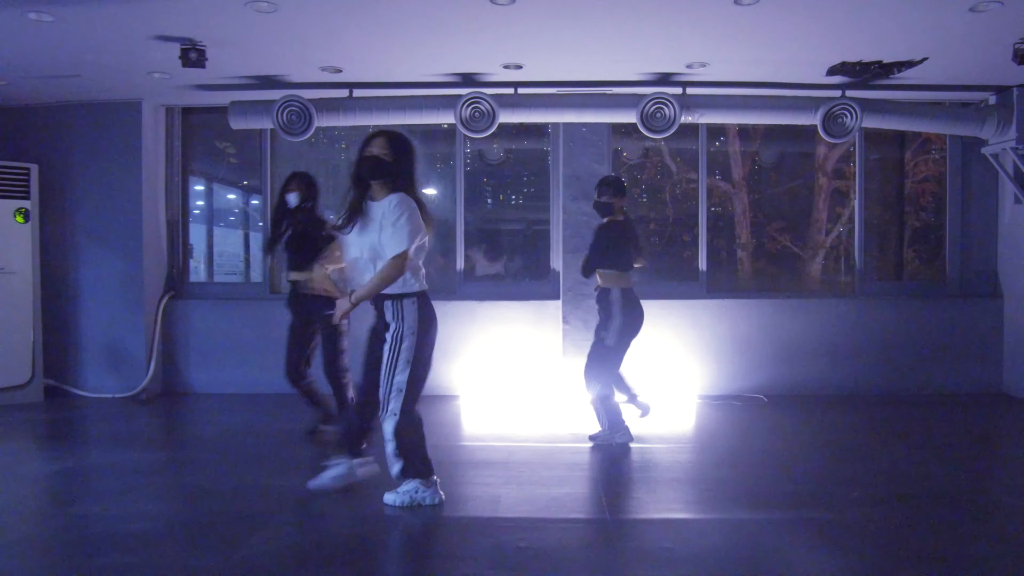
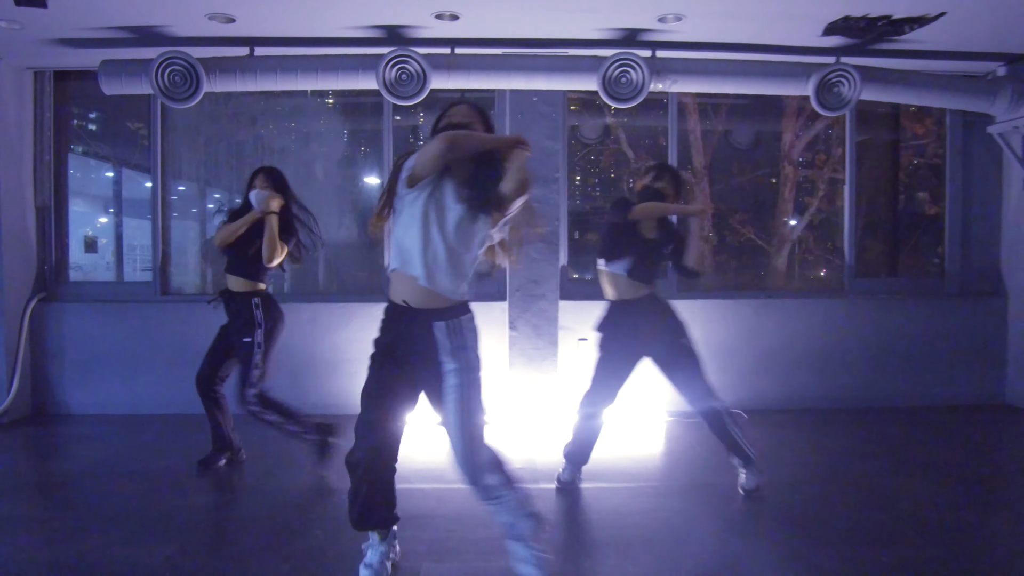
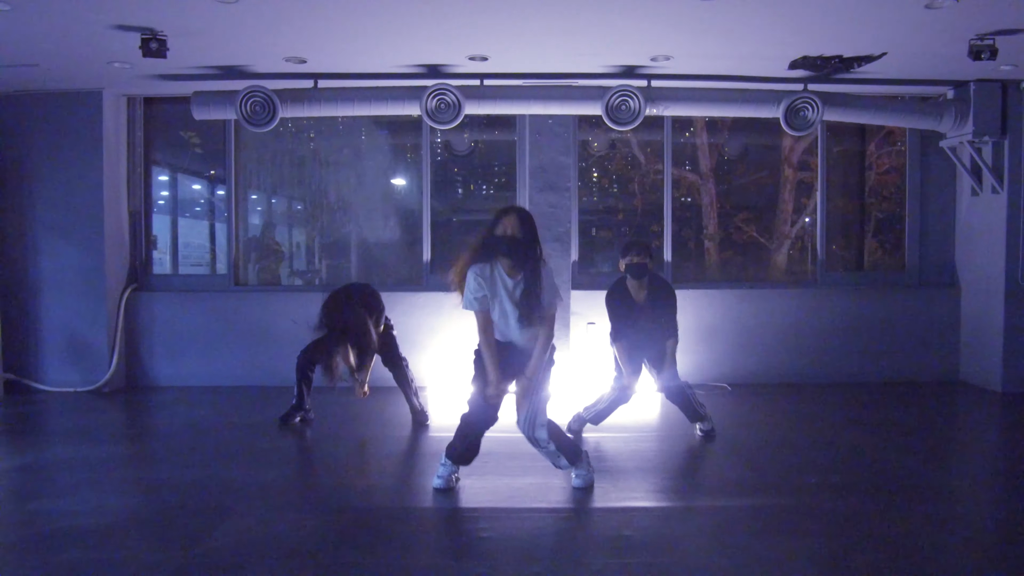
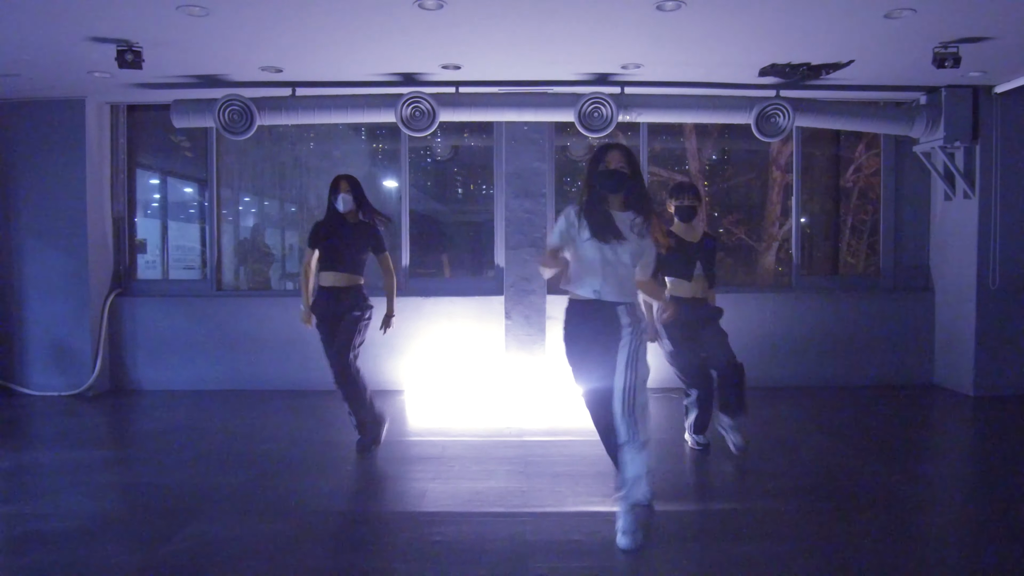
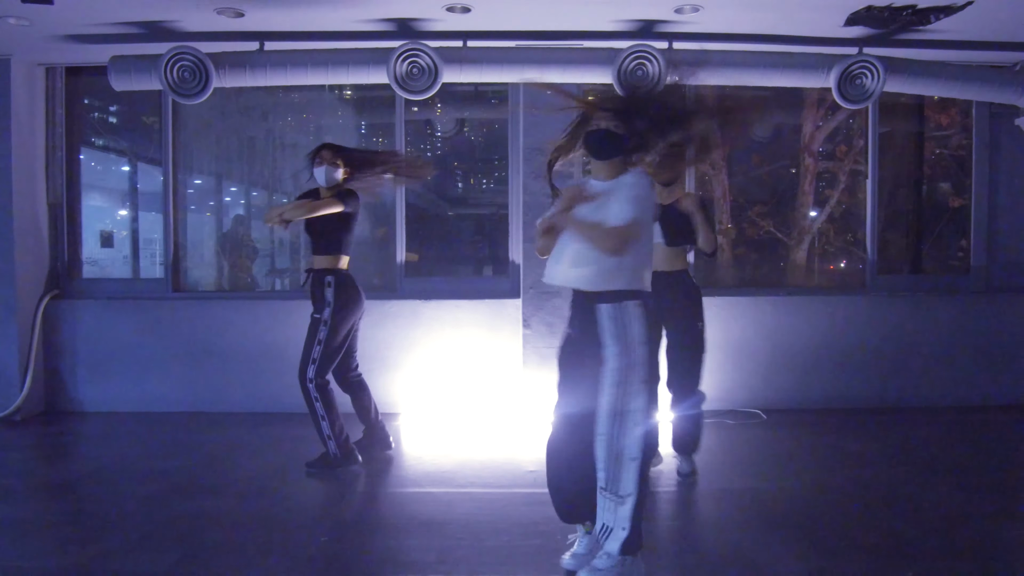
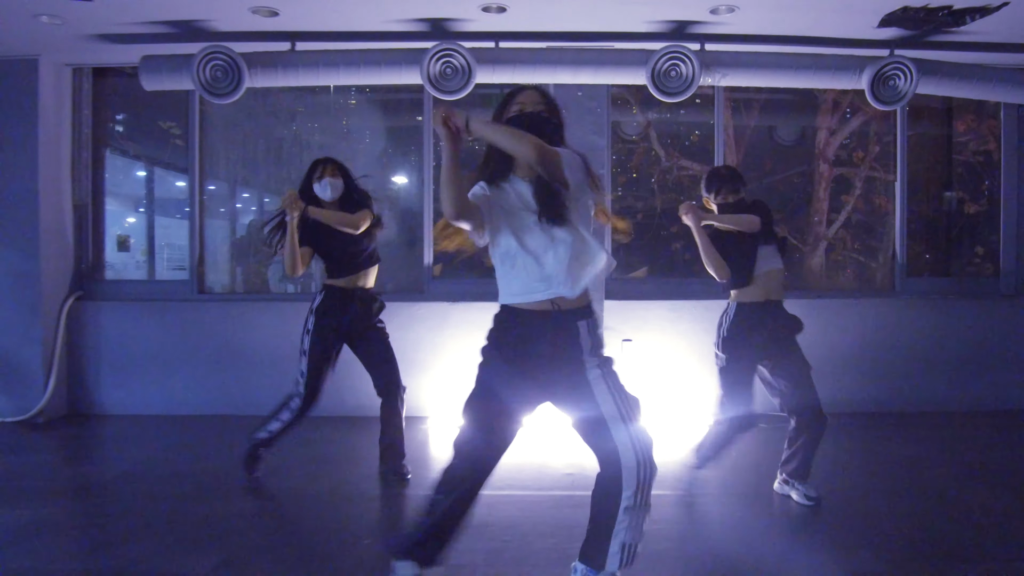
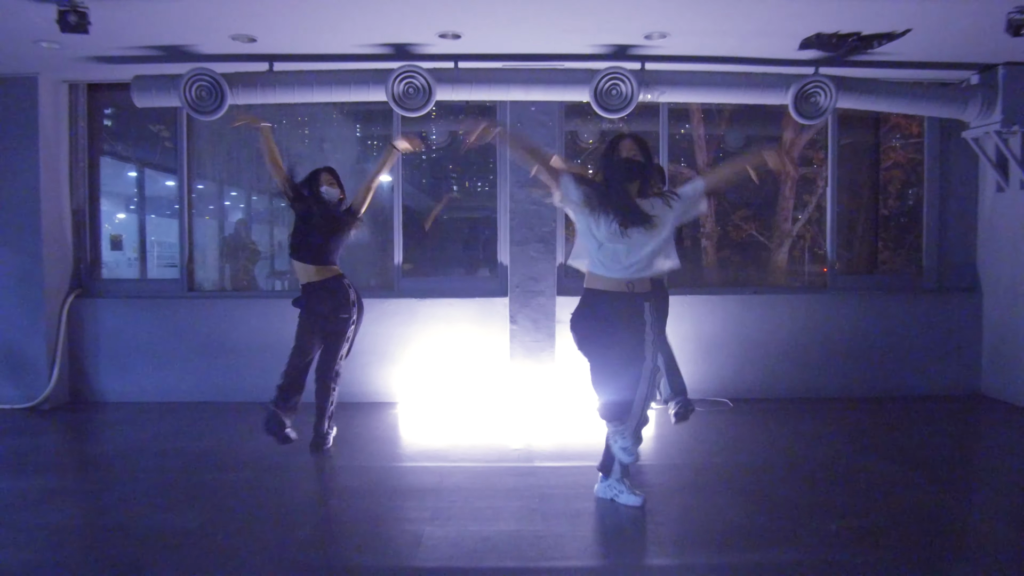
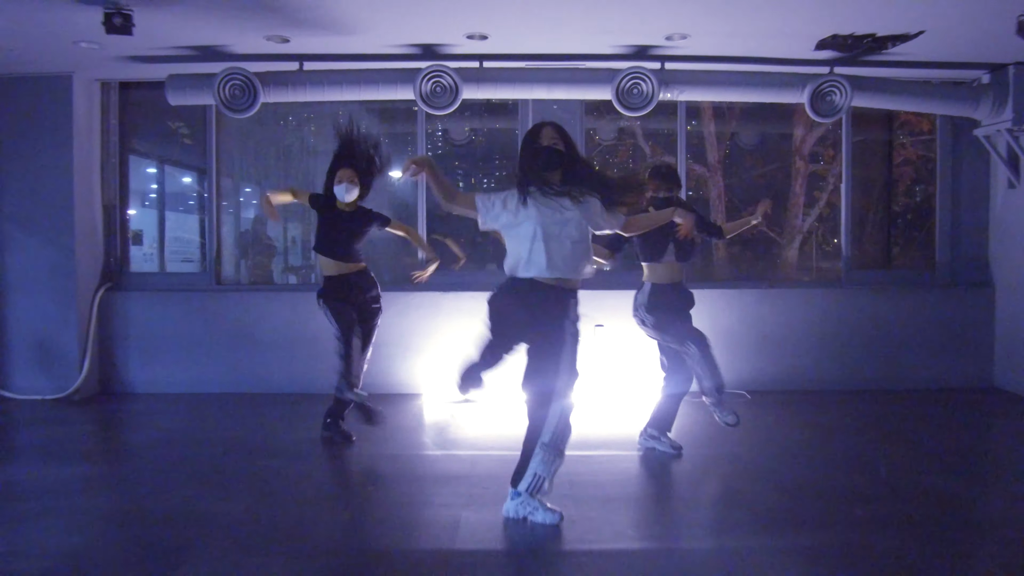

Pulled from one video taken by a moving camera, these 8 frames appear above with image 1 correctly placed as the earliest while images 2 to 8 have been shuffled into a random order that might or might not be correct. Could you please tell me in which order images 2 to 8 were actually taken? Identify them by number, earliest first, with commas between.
6, 2, 3, 8, 5, 7, 4
